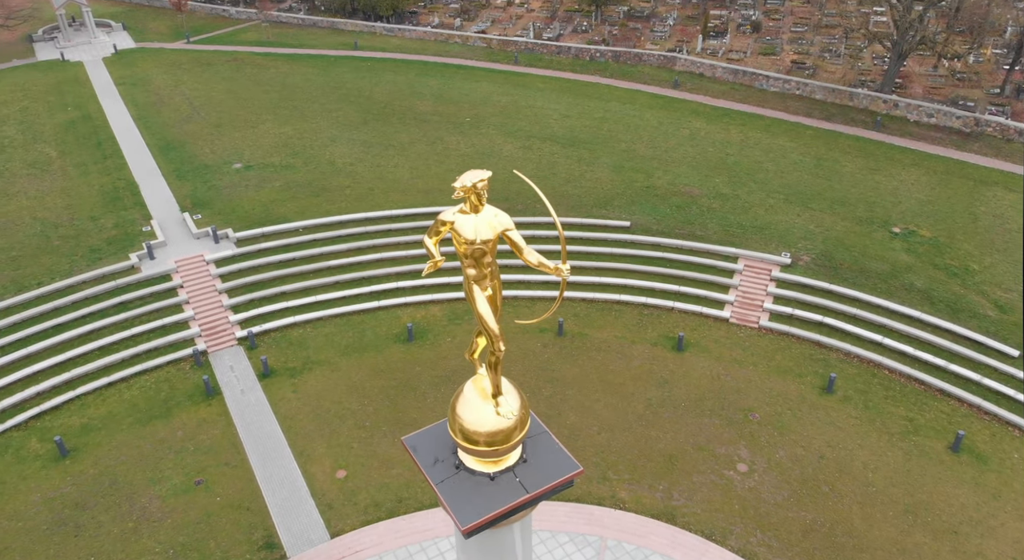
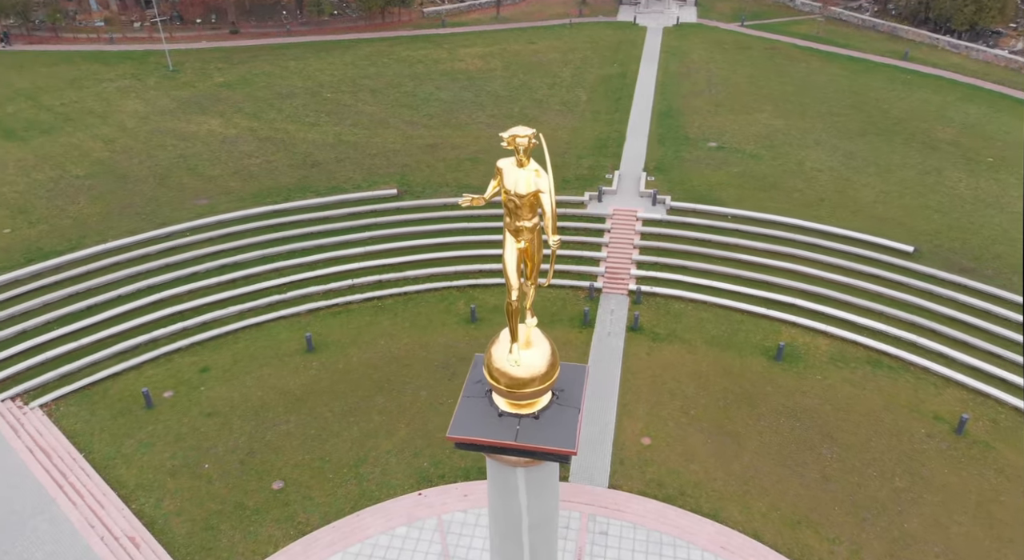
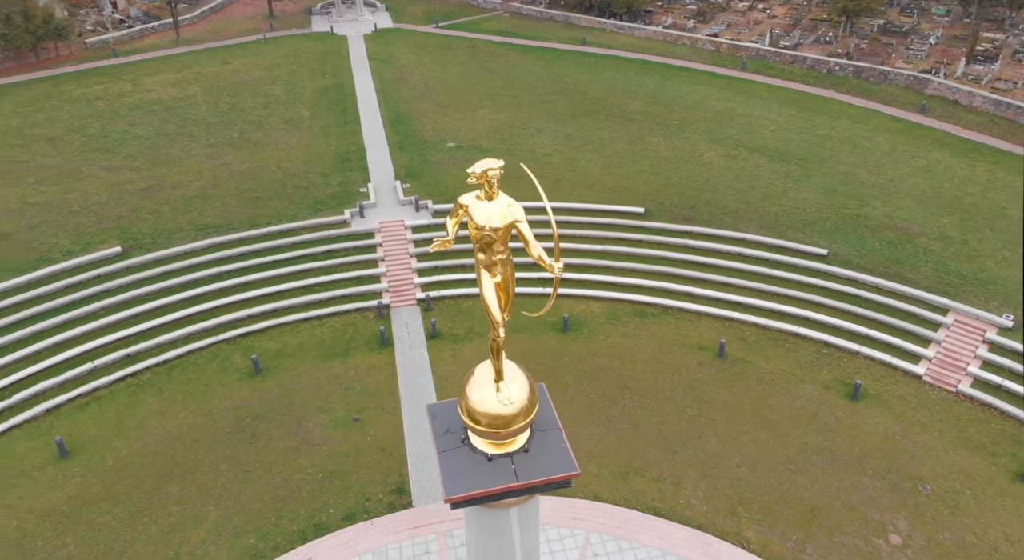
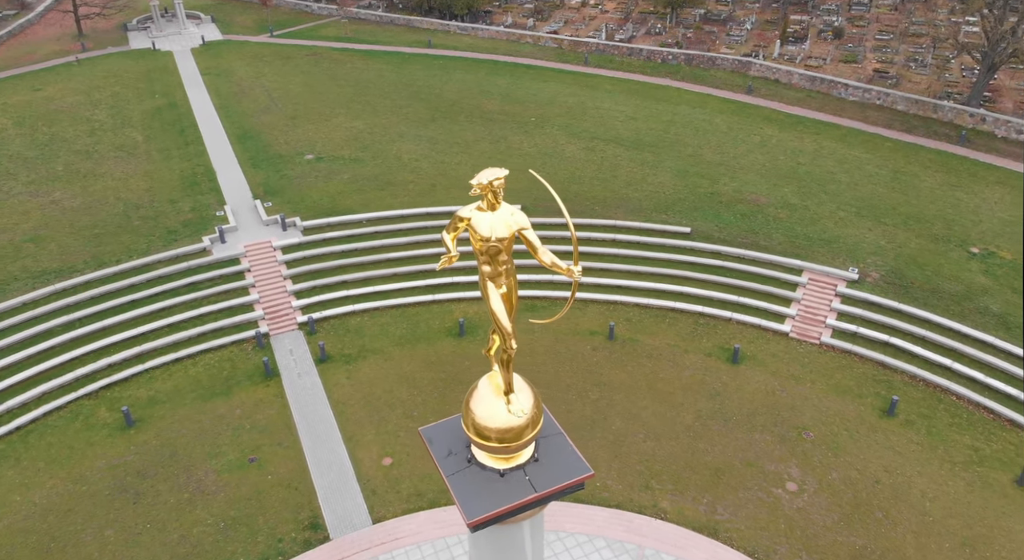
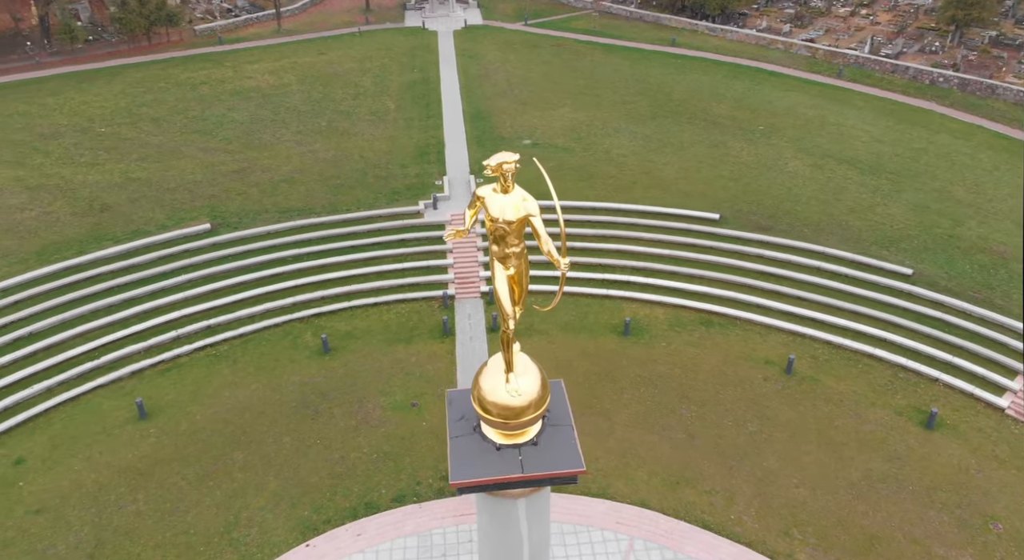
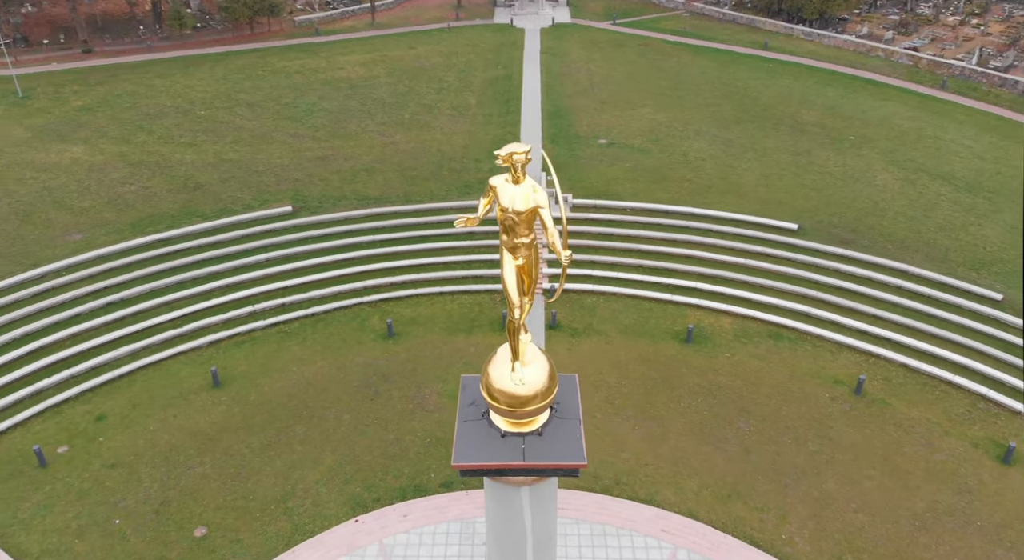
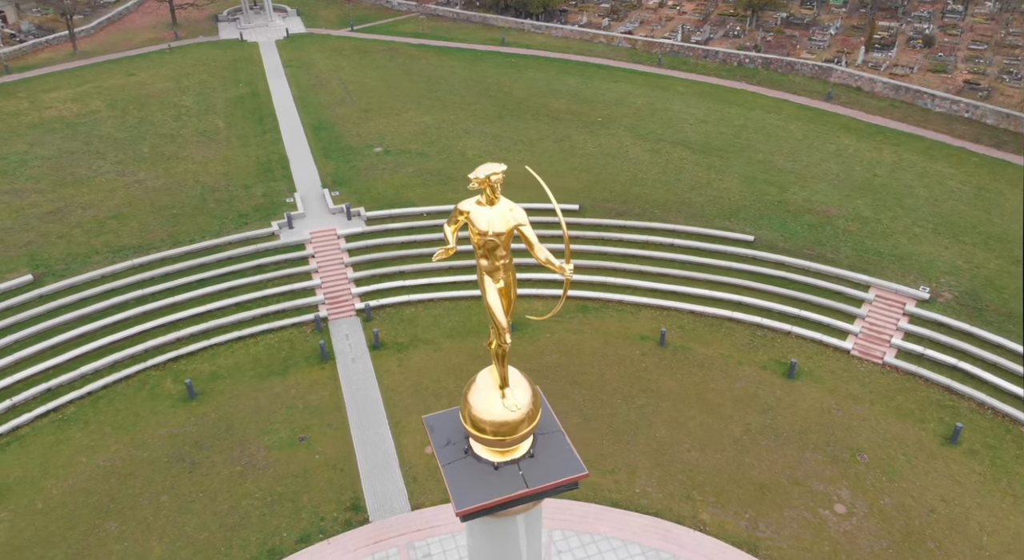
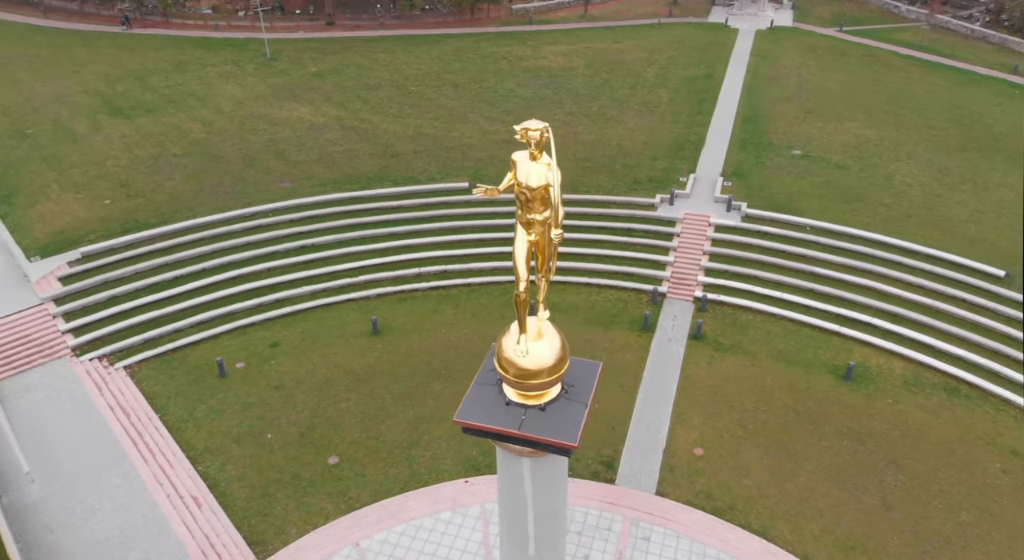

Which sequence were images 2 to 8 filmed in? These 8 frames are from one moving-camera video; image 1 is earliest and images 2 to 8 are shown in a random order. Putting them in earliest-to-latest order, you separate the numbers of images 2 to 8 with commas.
4, 7, 3, 5, 6, 2, 8
